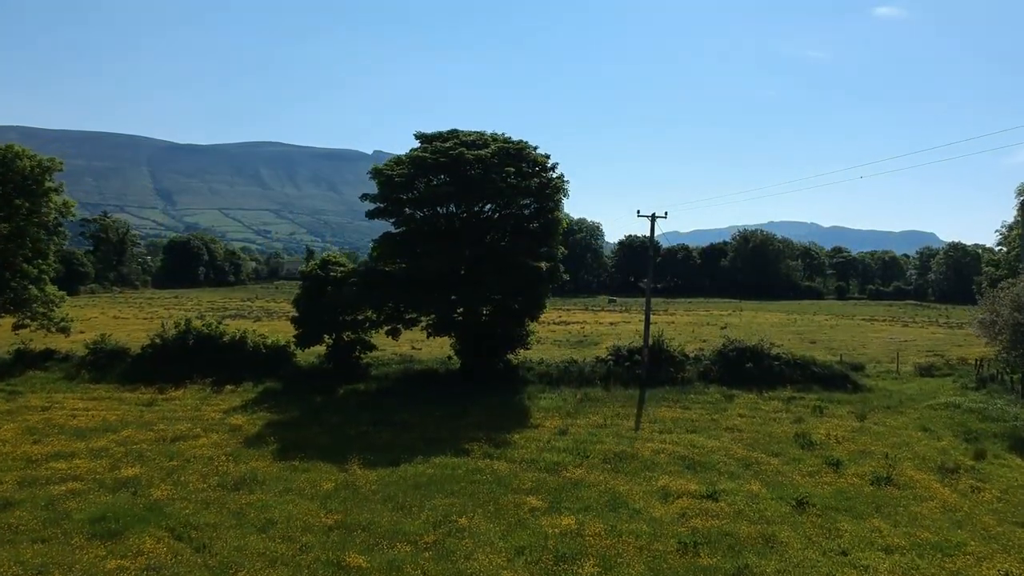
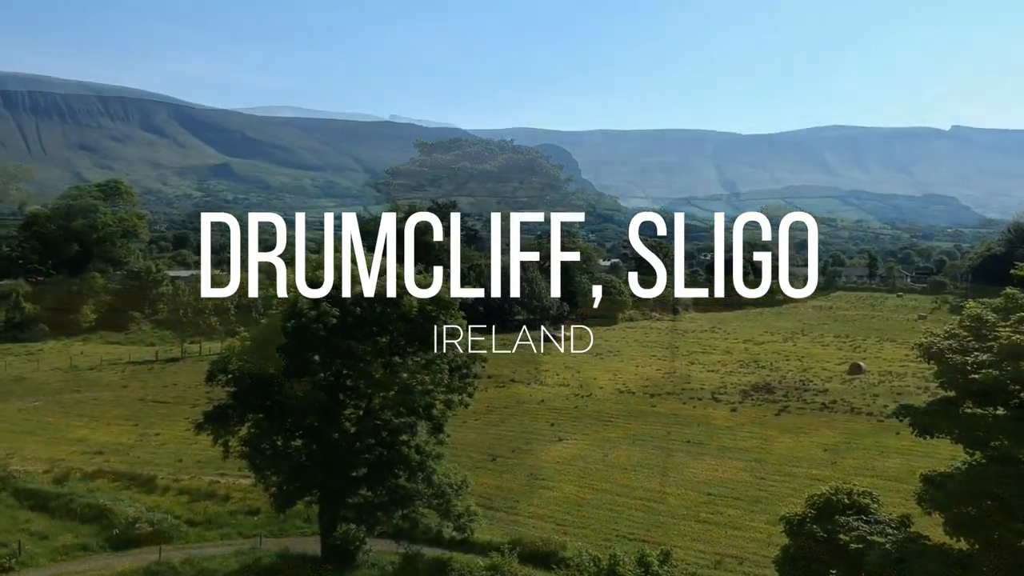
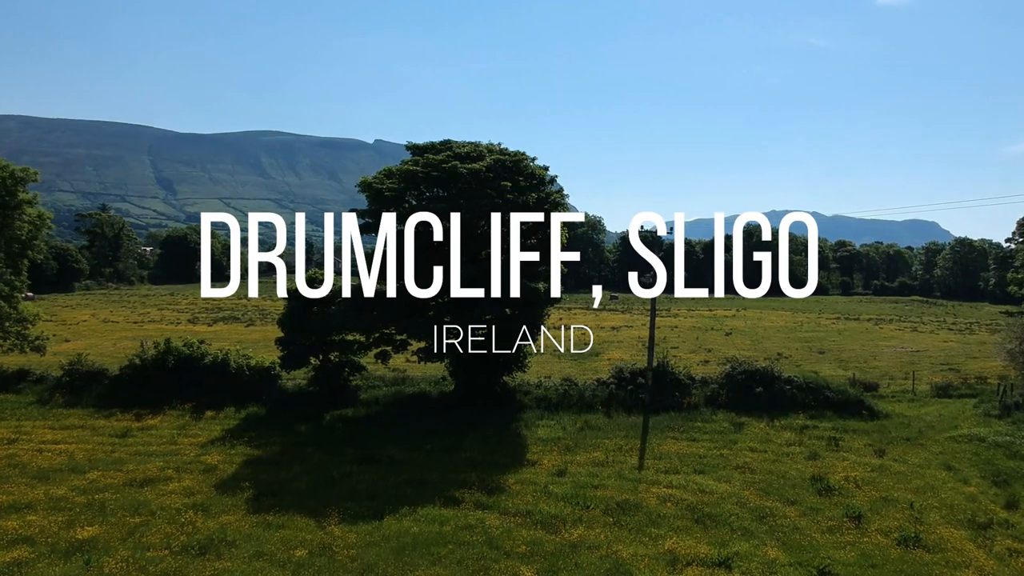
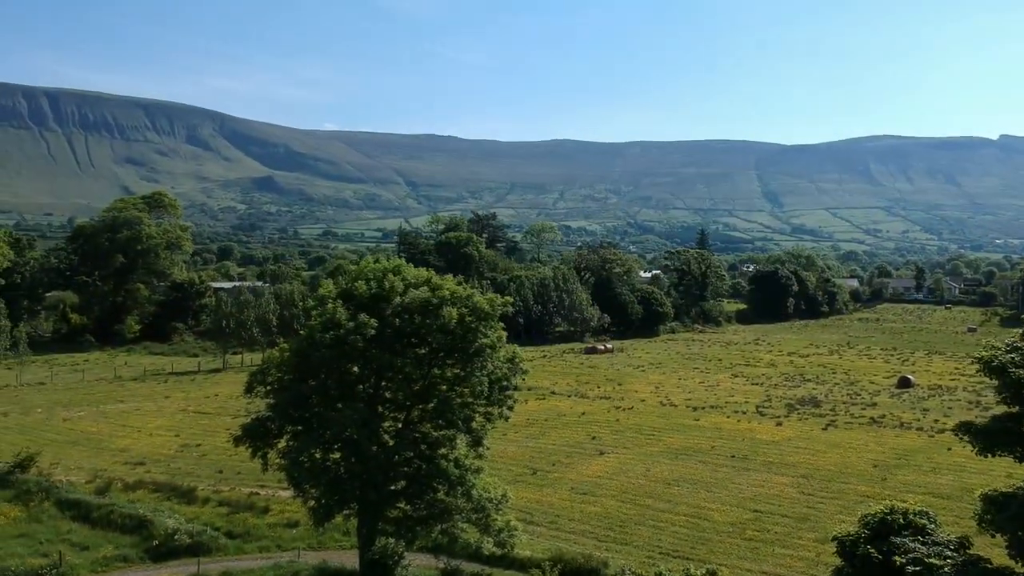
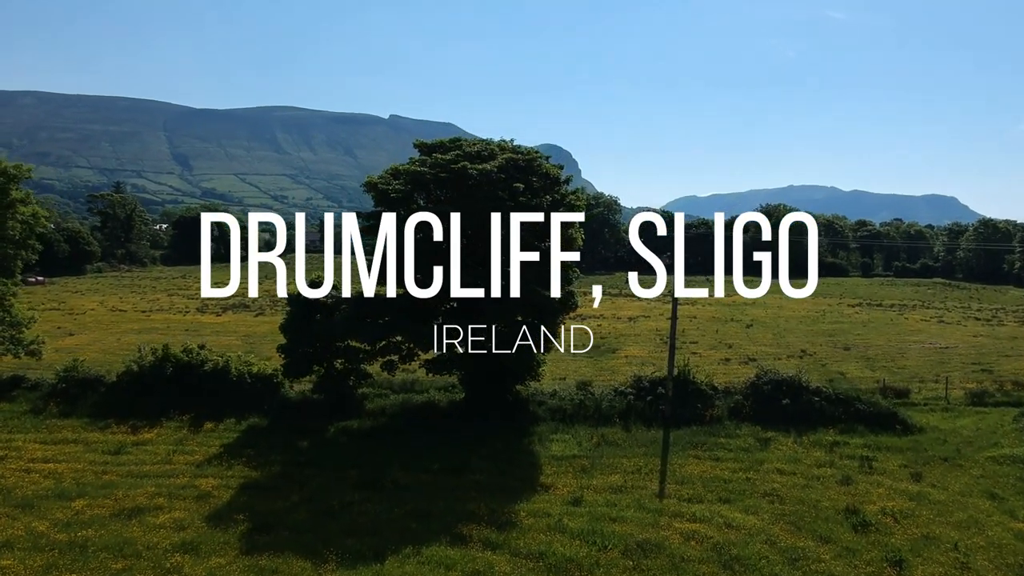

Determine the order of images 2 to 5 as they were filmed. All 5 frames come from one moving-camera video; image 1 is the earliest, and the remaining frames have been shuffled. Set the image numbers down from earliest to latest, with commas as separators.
3, 5, 2, 4
